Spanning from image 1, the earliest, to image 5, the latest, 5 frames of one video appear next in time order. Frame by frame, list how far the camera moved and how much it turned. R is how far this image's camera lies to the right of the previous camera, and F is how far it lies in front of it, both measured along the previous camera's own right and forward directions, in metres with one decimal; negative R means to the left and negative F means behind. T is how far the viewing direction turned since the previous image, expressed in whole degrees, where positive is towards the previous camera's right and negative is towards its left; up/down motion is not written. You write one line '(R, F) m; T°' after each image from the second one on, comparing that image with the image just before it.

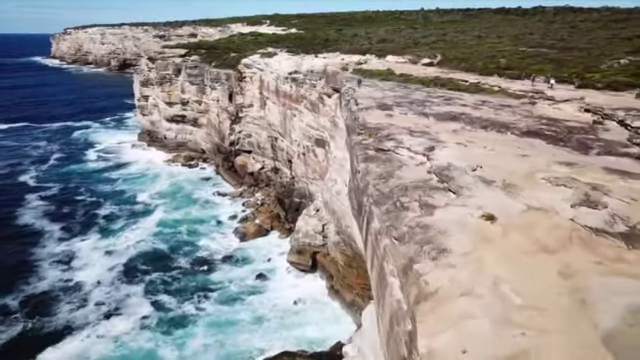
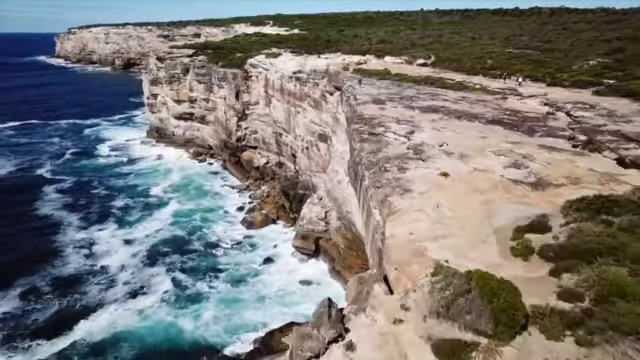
(-0.1, -3.2) m; 0°
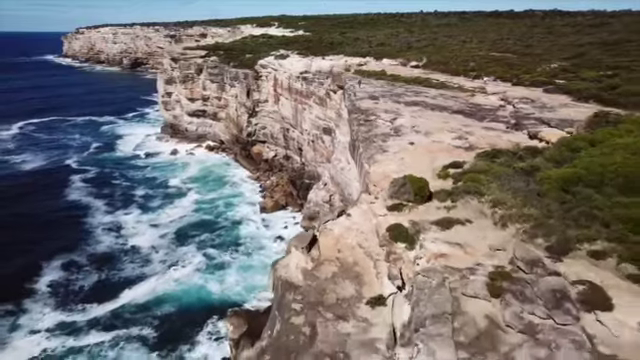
(-0.2, -5.5) m; 0°
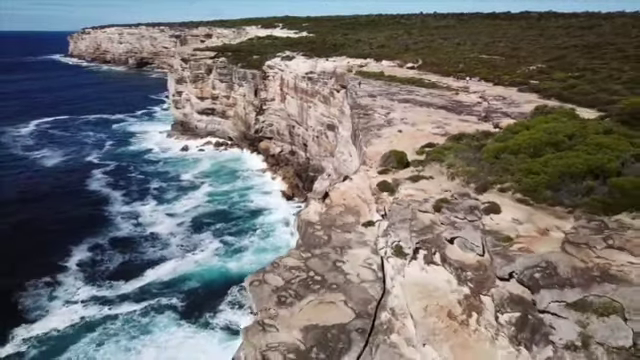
(-0.2, -4.3) m; 0°
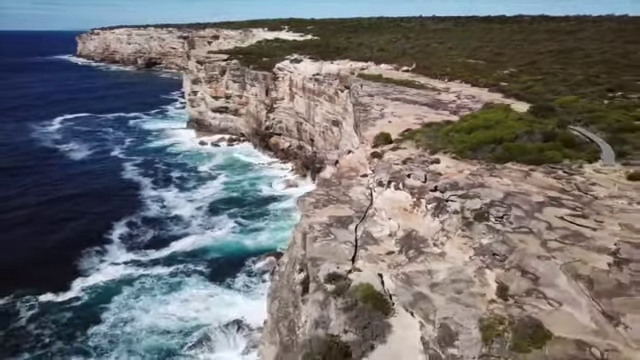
(-0.4, -7.2) m; 0°
